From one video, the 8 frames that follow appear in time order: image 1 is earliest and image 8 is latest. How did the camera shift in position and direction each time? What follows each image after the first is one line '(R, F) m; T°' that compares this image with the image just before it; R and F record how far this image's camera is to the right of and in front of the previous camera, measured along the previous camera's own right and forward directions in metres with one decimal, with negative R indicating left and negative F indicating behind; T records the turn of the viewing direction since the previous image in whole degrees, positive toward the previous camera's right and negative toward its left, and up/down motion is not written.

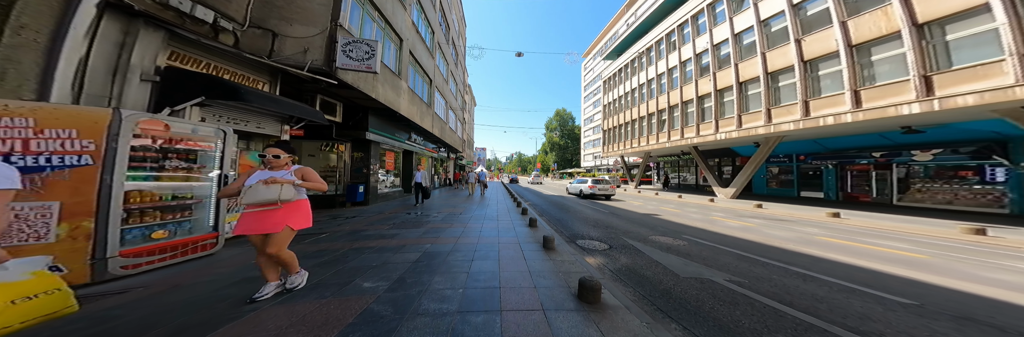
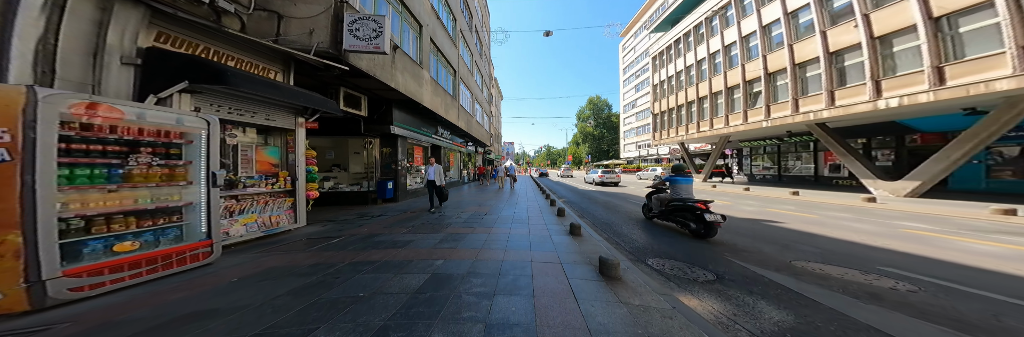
(-0.1, +1.5) m; -9°
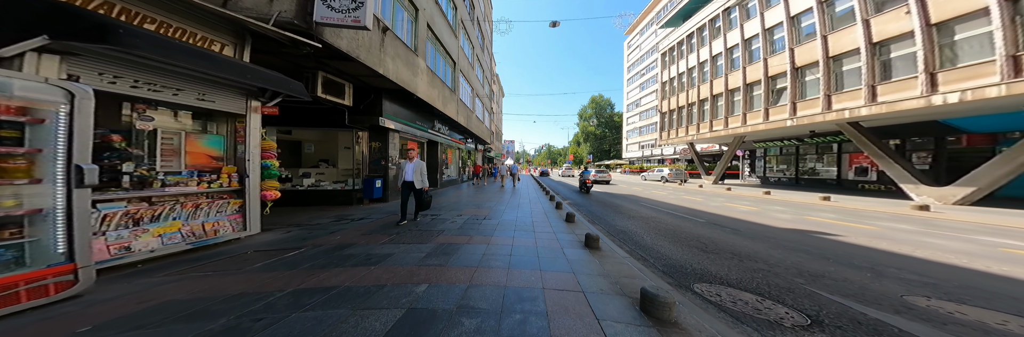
(-0.1, +1.0) m; 0°
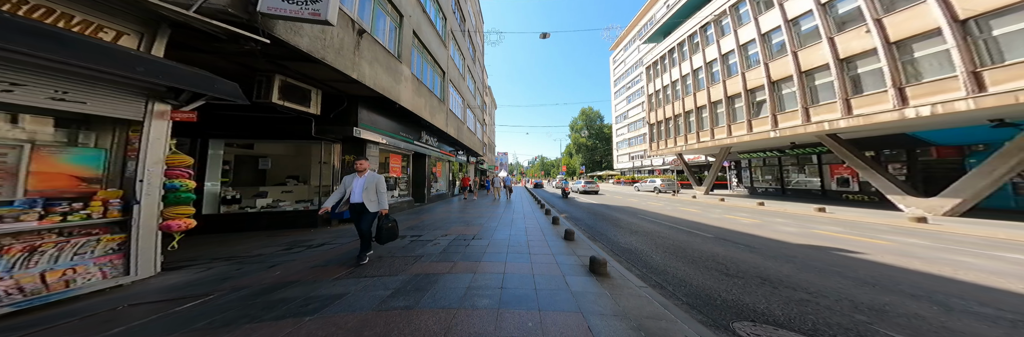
(0.0, +0.7) m; +3°
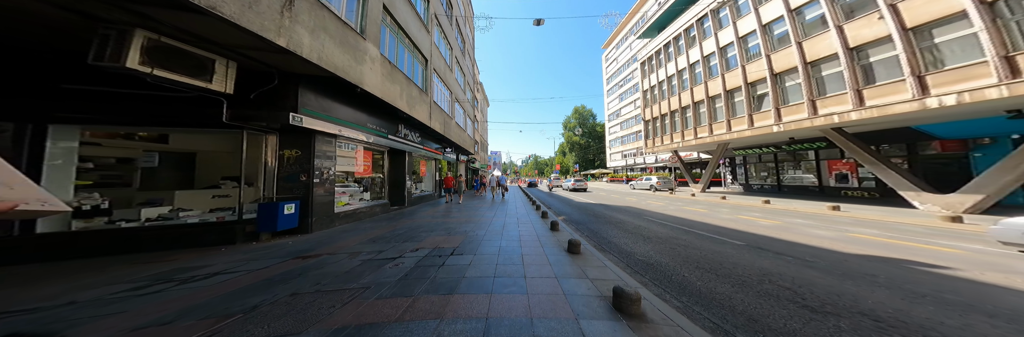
(+0.1, +1.3) m; +2°
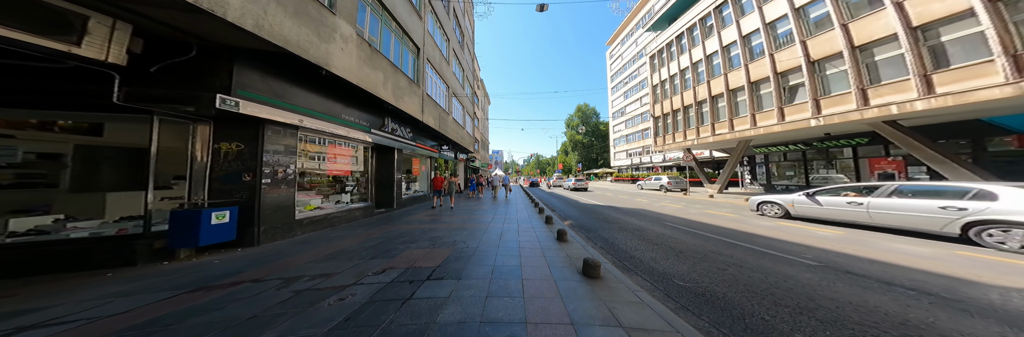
(+0.1, +1.2) m; -1°
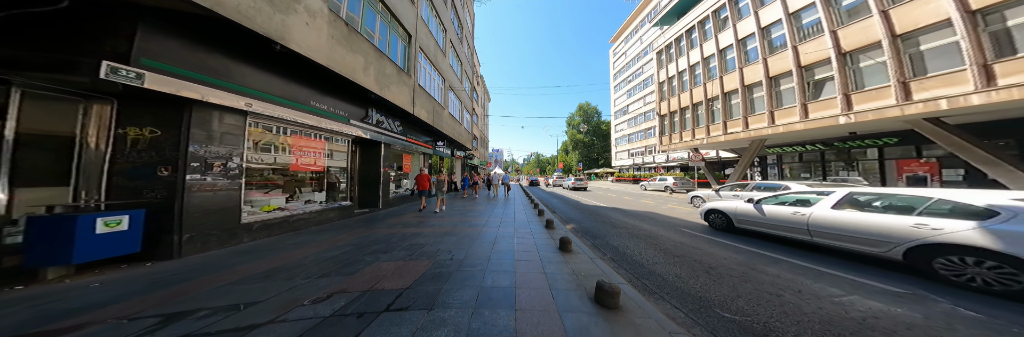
(+0.1, +0.9) m; 0°
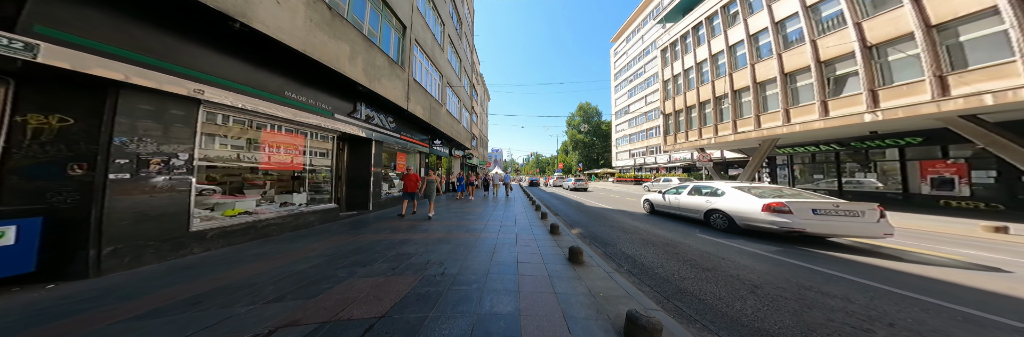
(-0.1, +0.7) m; 0°
